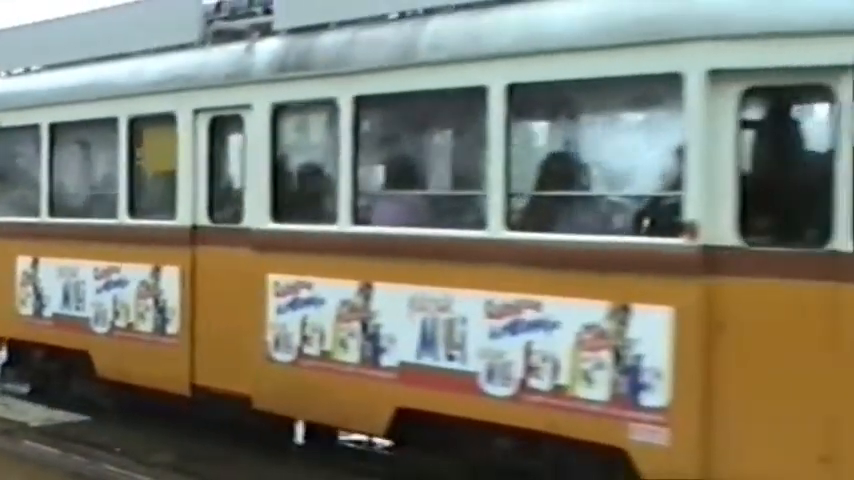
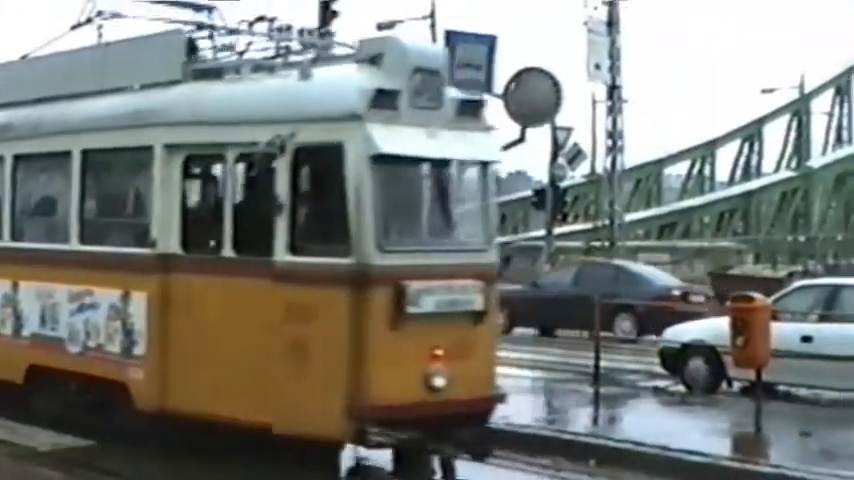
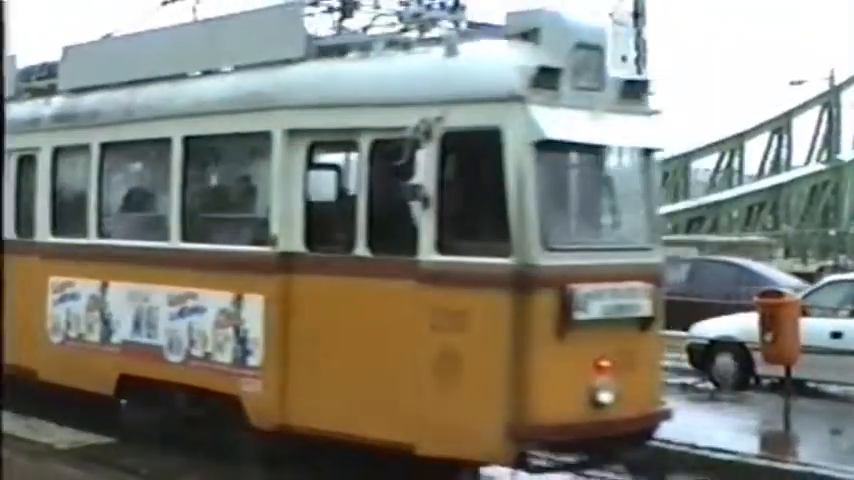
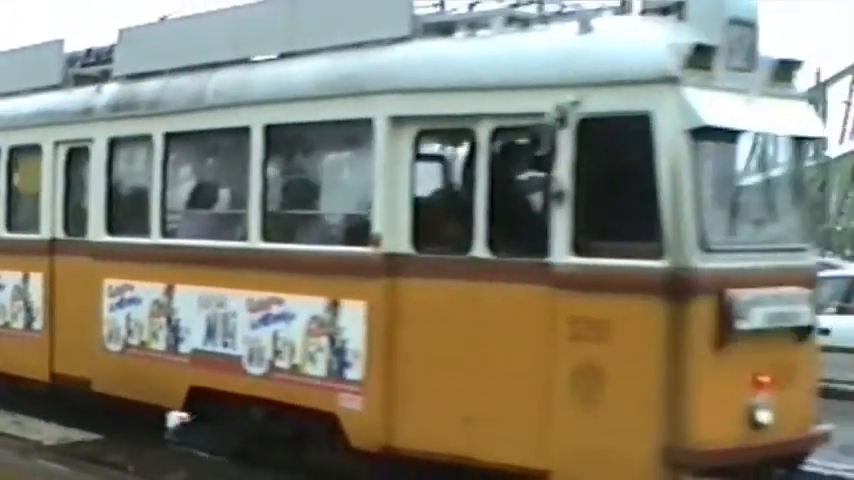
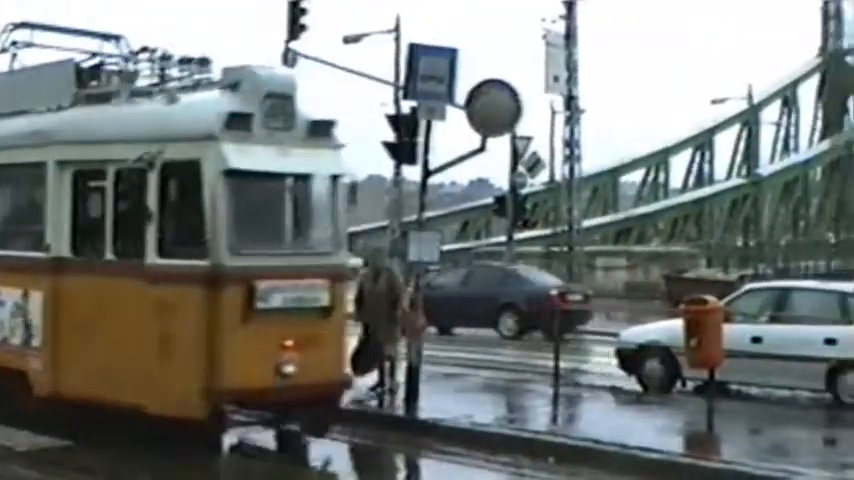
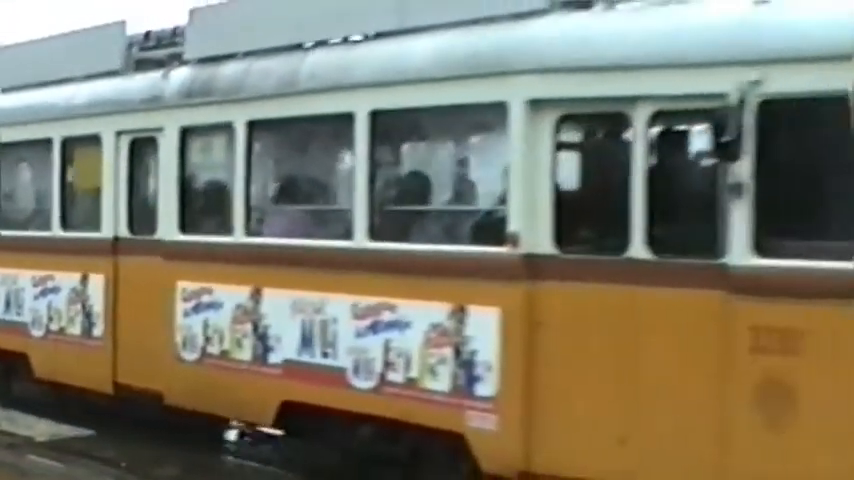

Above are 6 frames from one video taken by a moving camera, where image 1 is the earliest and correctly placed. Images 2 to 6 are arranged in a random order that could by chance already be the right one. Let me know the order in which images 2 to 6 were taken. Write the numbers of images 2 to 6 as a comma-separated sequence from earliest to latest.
6, 4, 3, 2, 5
